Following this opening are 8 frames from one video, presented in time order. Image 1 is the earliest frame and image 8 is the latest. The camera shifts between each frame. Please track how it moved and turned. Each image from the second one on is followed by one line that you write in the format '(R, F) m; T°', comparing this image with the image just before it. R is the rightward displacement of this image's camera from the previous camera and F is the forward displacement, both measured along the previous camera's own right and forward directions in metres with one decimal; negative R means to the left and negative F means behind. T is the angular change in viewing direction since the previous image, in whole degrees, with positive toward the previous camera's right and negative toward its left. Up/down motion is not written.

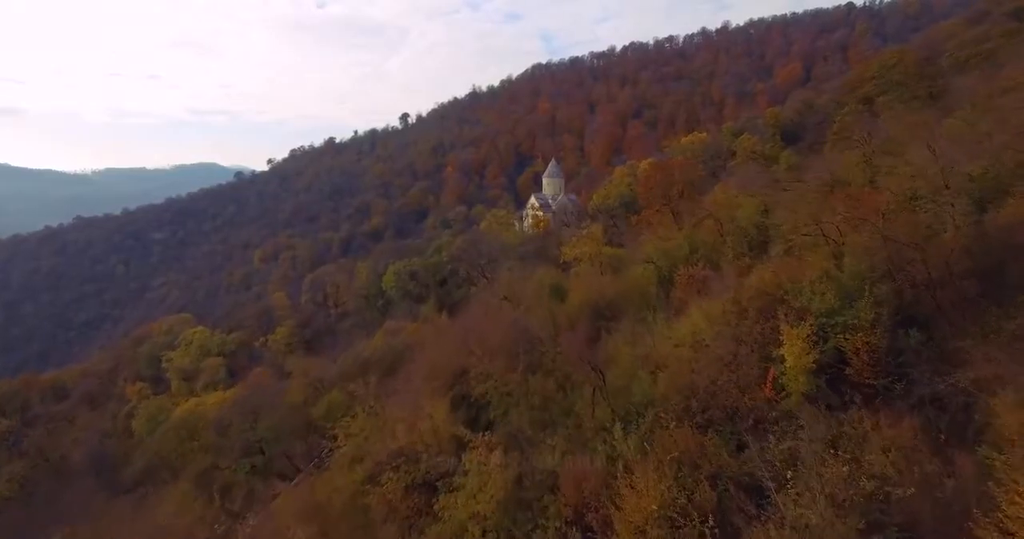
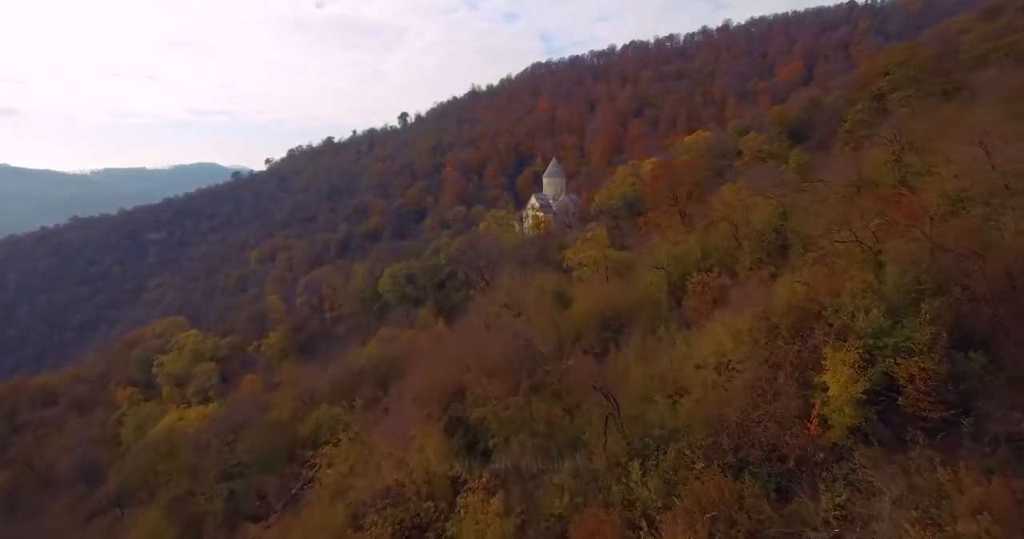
(-0.1, +1.1) m; 0°
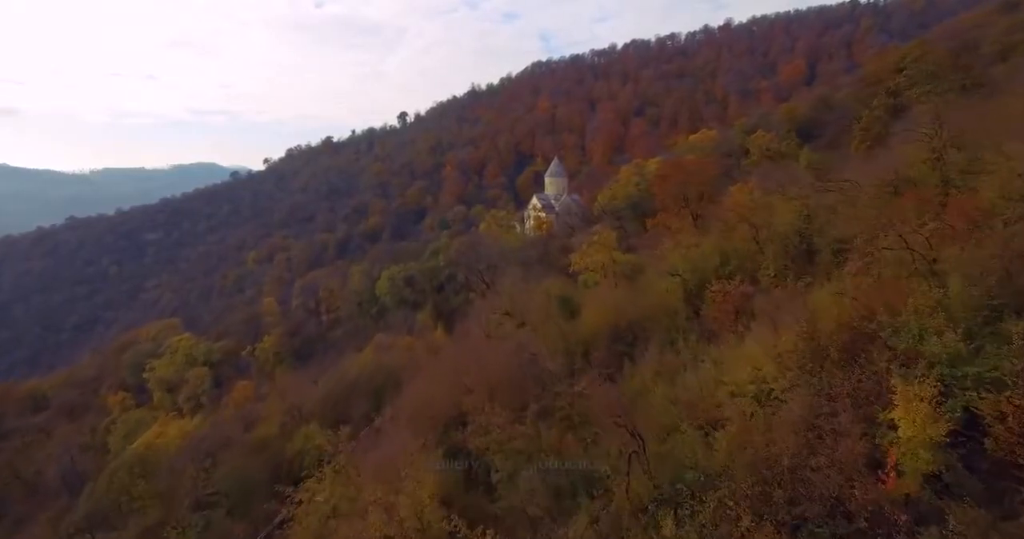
(-0.2, +1.2) m; 0°
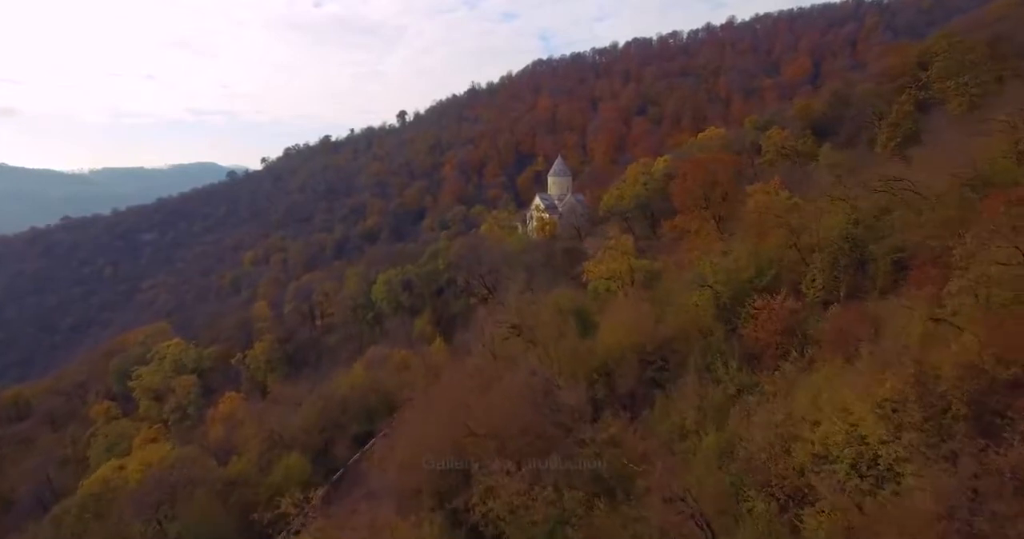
(-0.5, +1.8) m; 0°
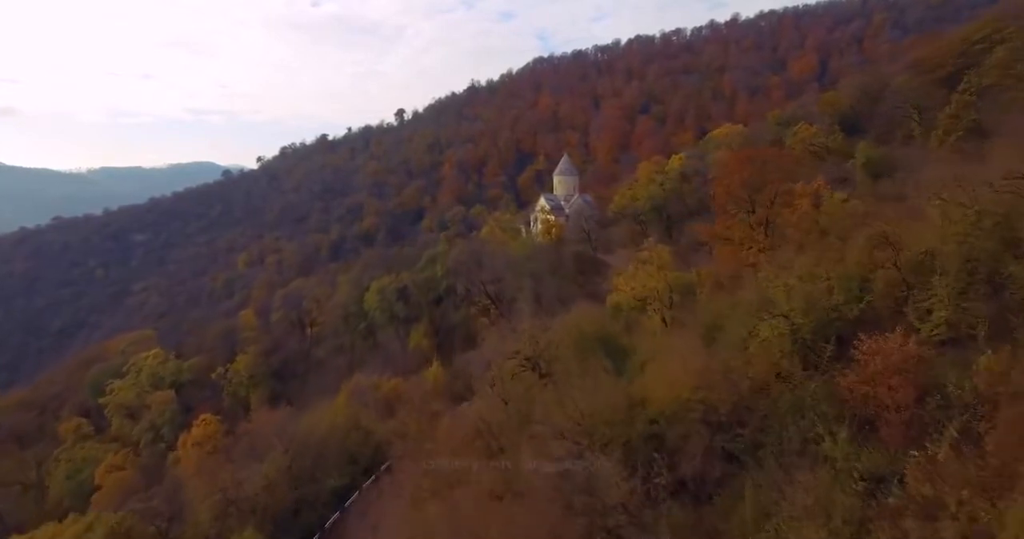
(-0.8, +3.1) m; 0°
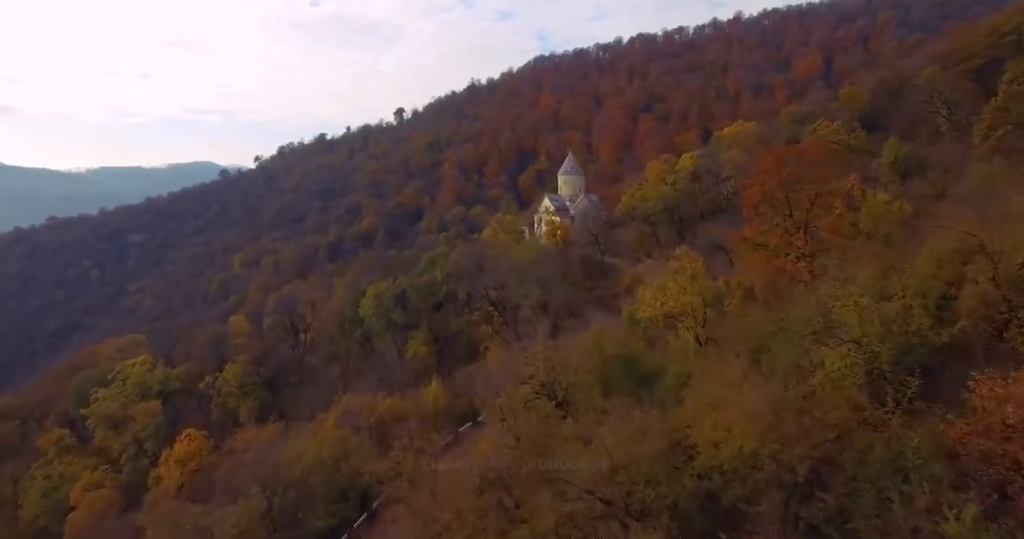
(-0.6, +1.8) m; 0°
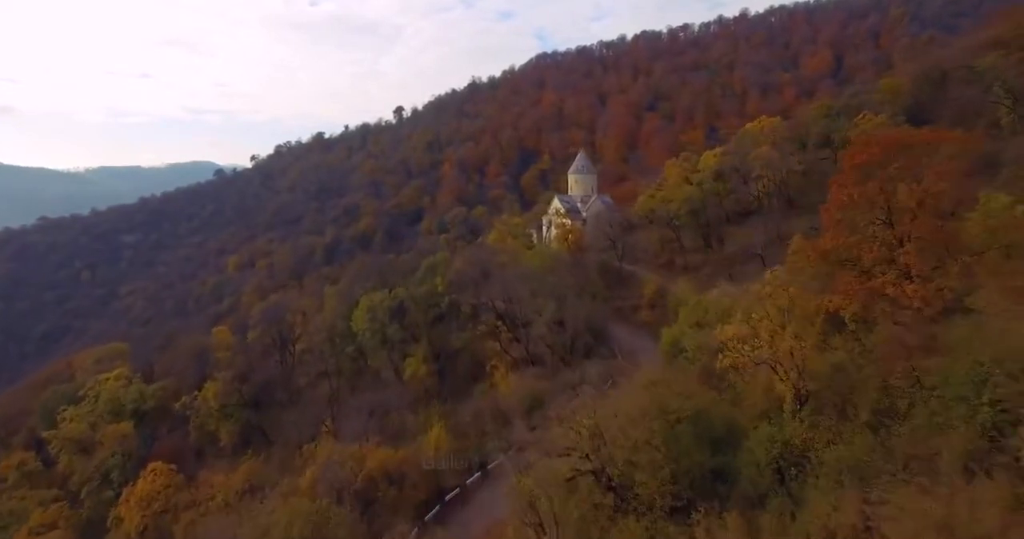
(-1.2, +3.3) m; 0°
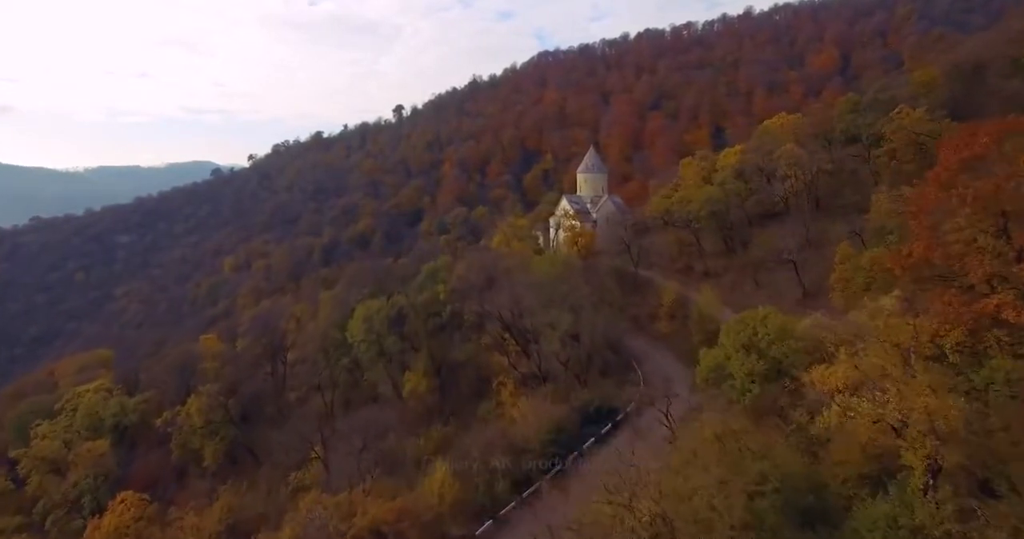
(-1.0, +2.3) m; 0°
